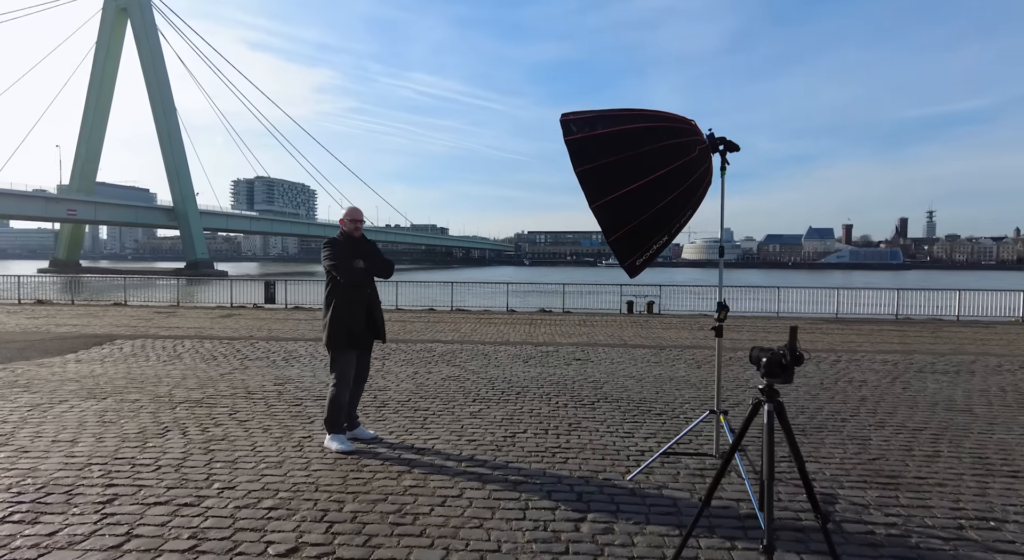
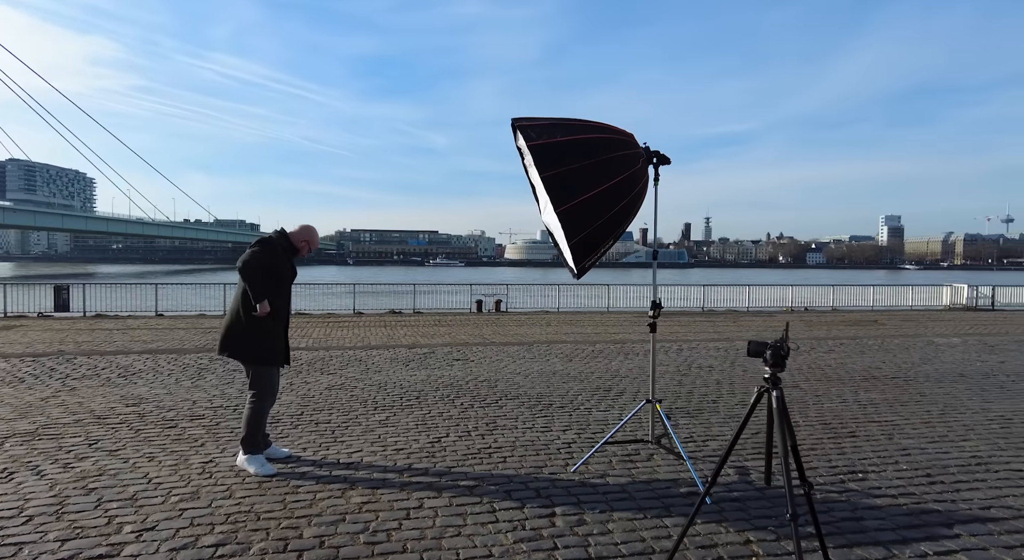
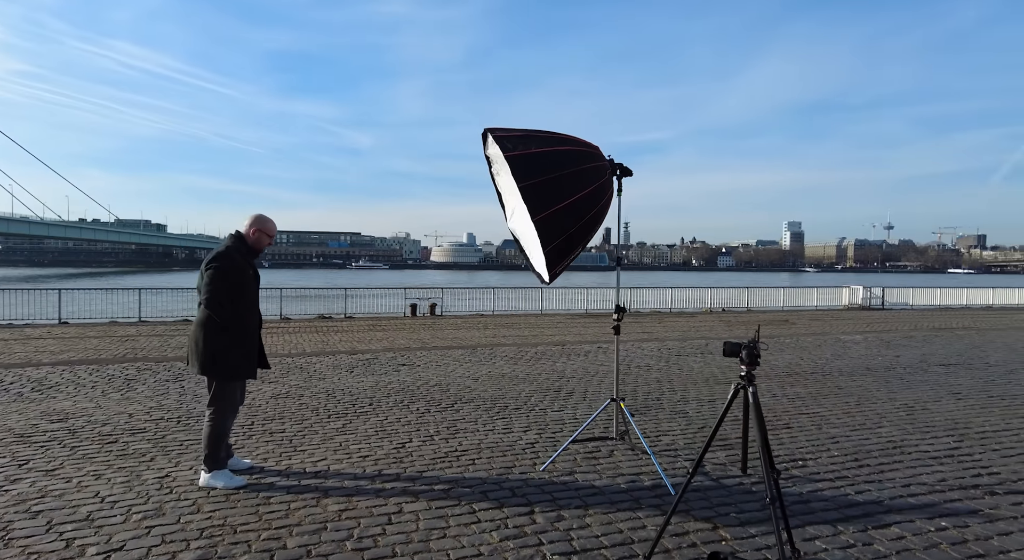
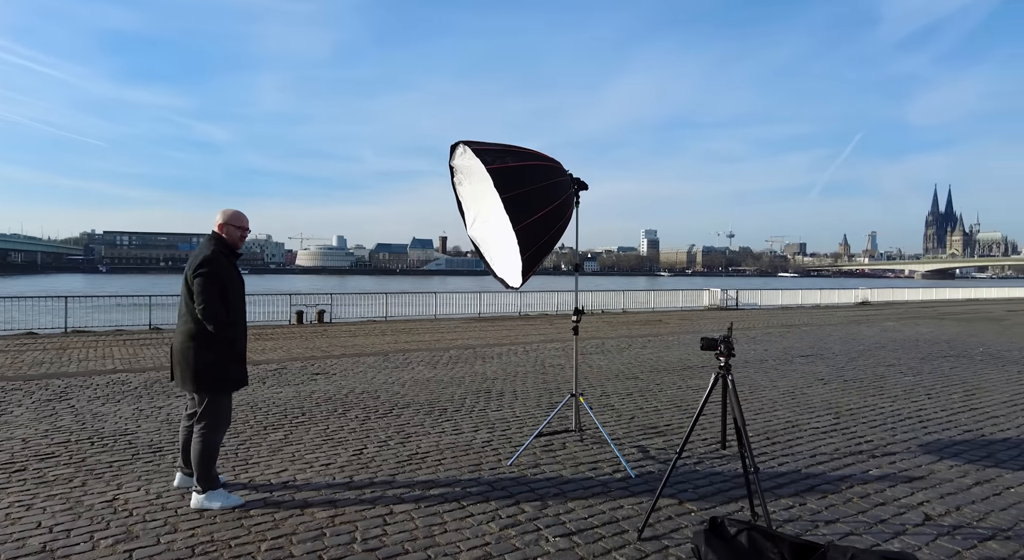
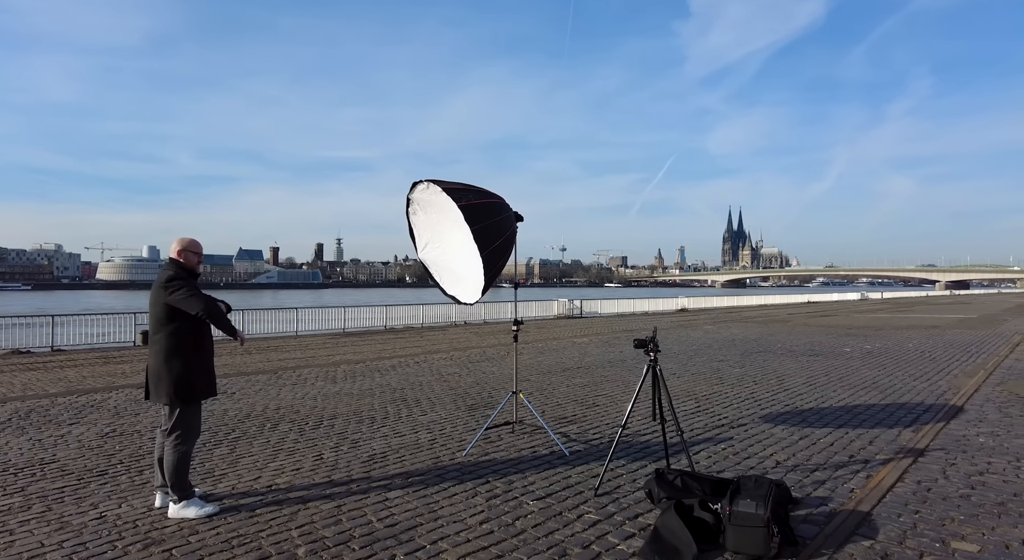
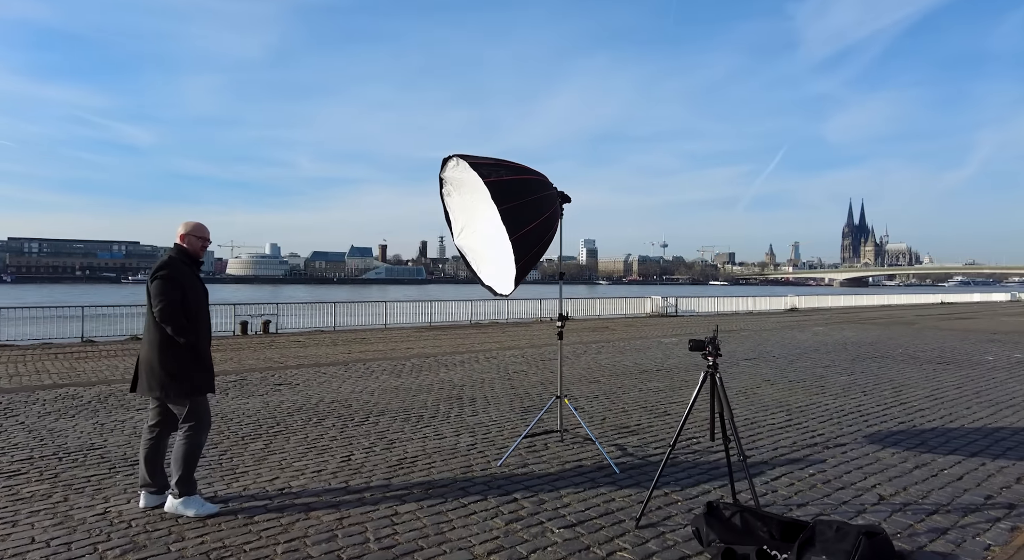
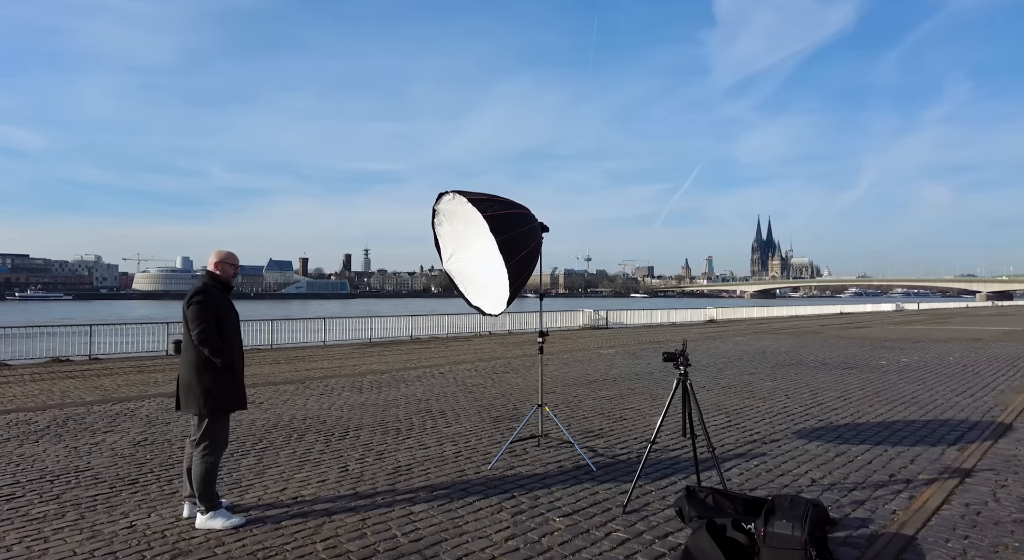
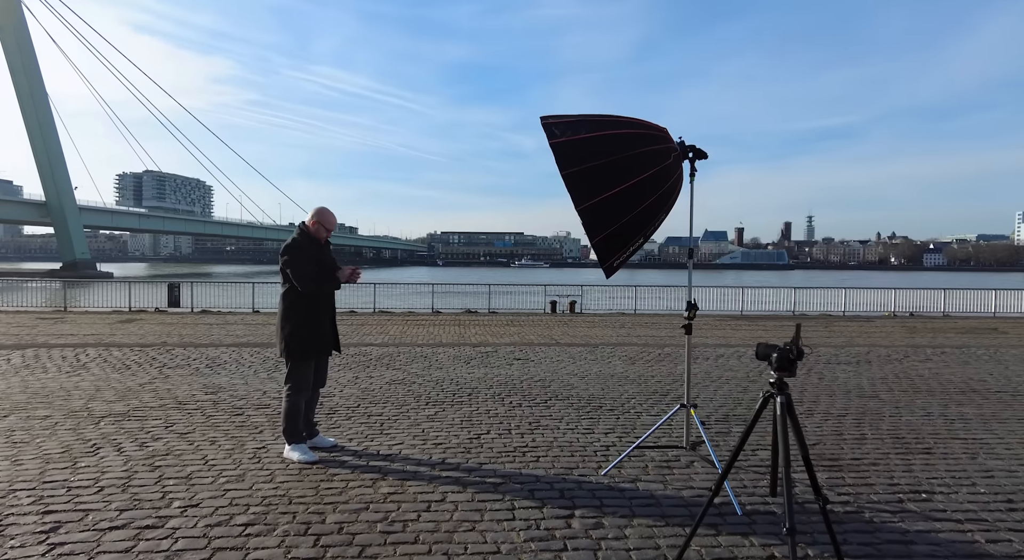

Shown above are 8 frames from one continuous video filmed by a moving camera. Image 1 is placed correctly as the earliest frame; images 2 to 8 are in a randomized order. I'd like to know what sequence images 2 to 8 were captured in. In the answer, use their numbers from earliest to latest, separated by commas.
8, 2, 3, 4, 6, 7, 5
